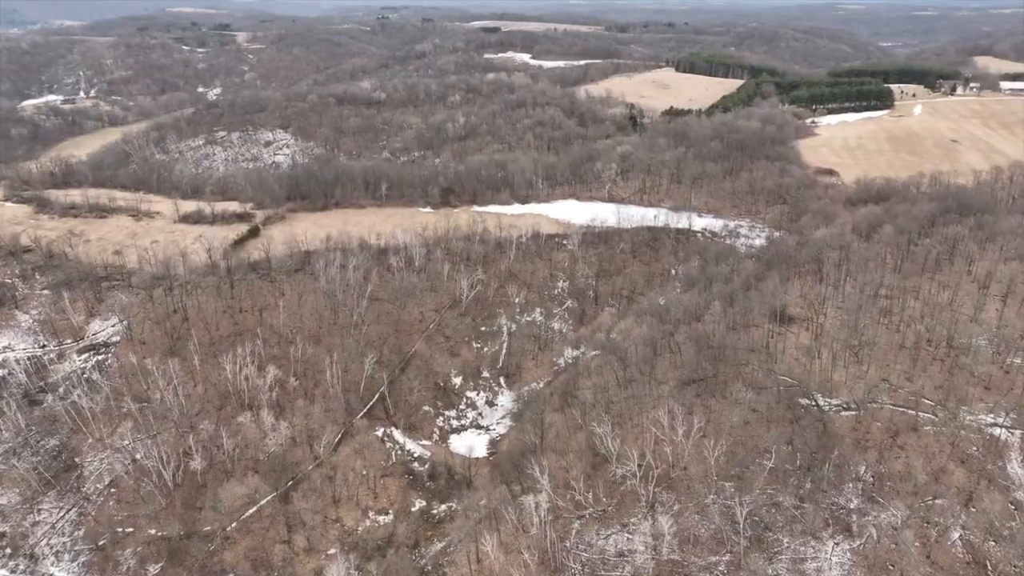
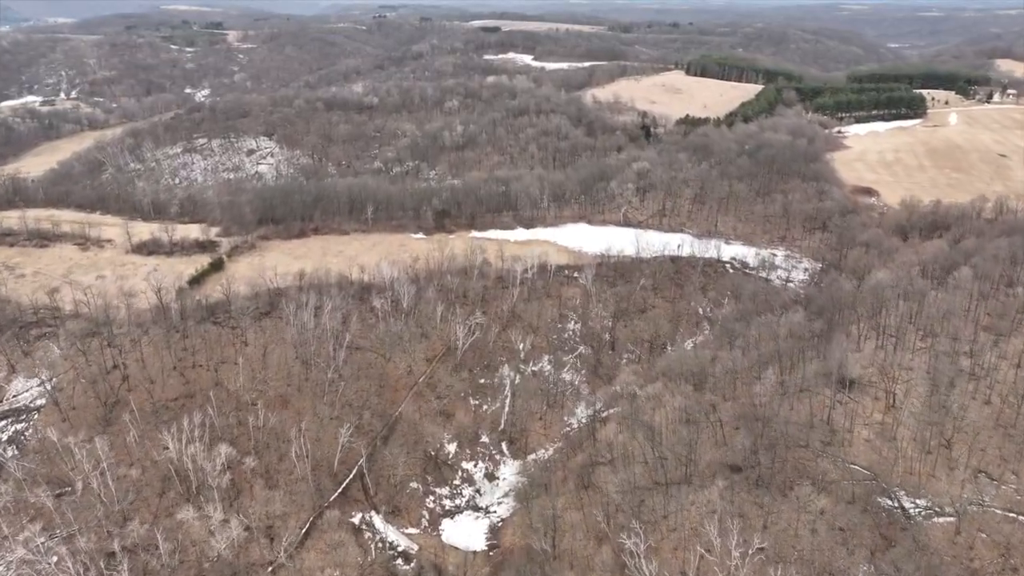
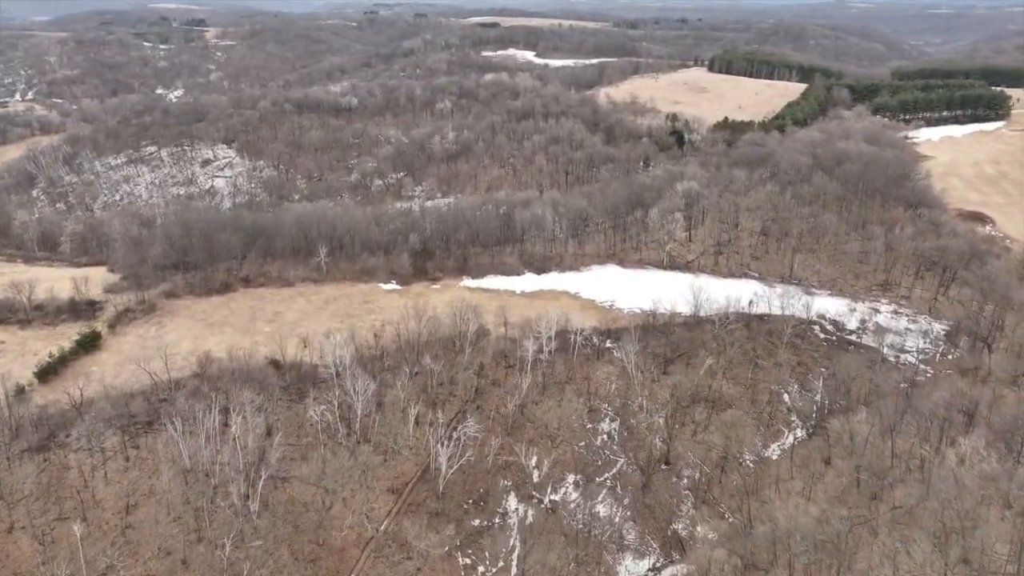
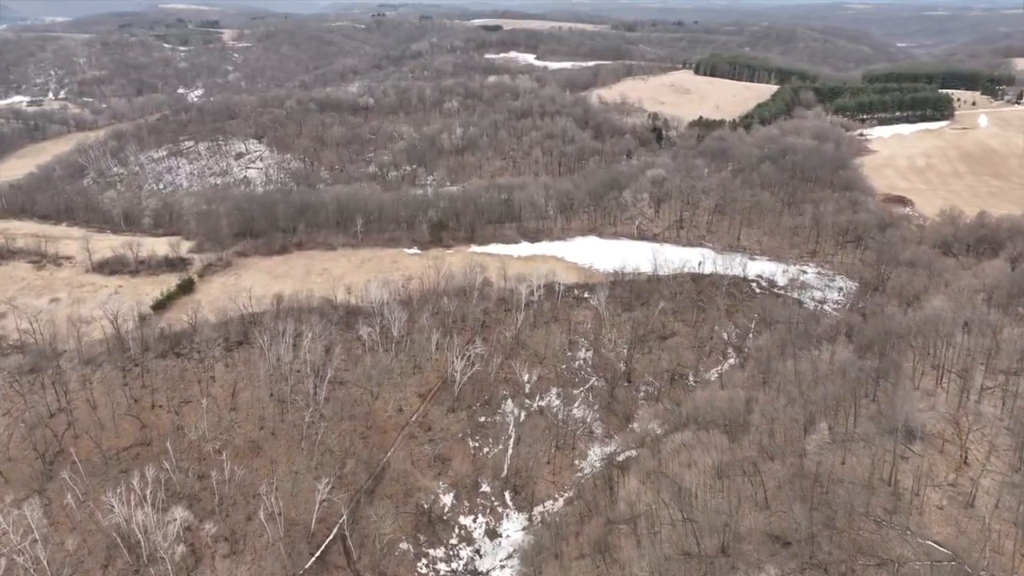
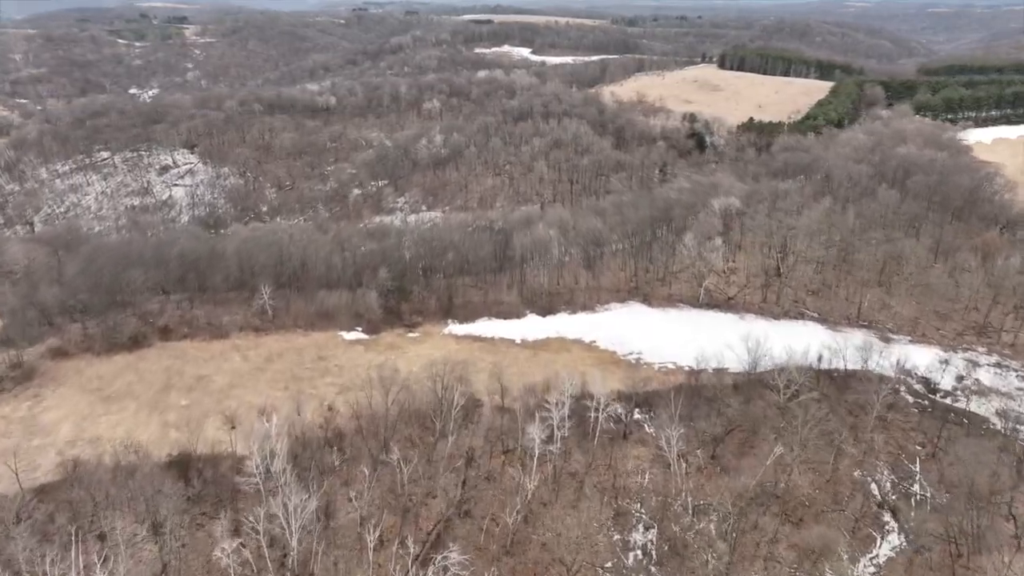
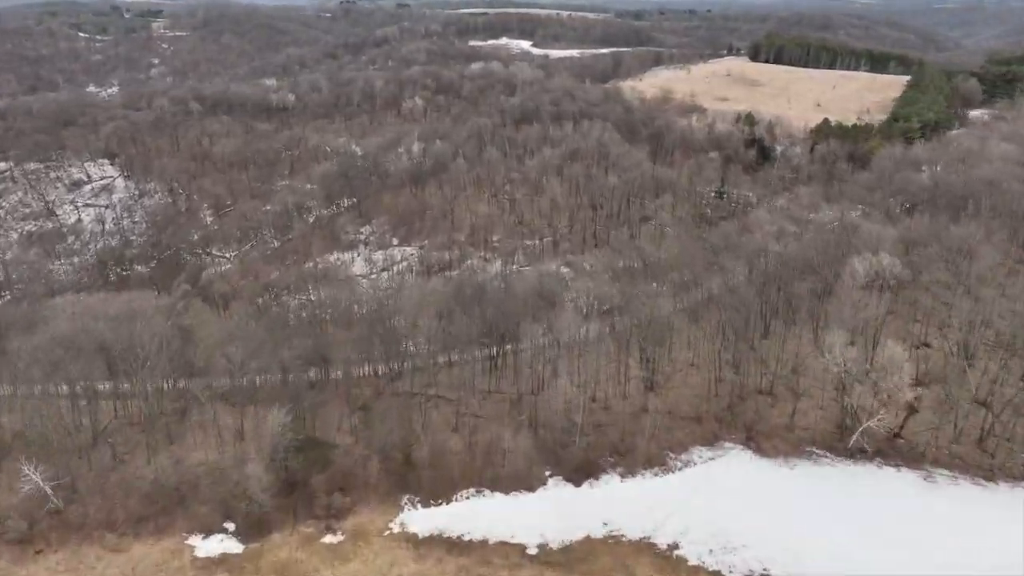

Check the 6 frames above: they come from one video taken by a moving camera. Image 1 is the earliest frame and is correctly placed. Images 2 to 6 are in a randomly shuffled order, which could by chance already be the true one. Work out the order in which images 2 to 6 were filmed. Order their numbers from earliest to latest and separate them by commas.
2, 4, 3, 5, 6
